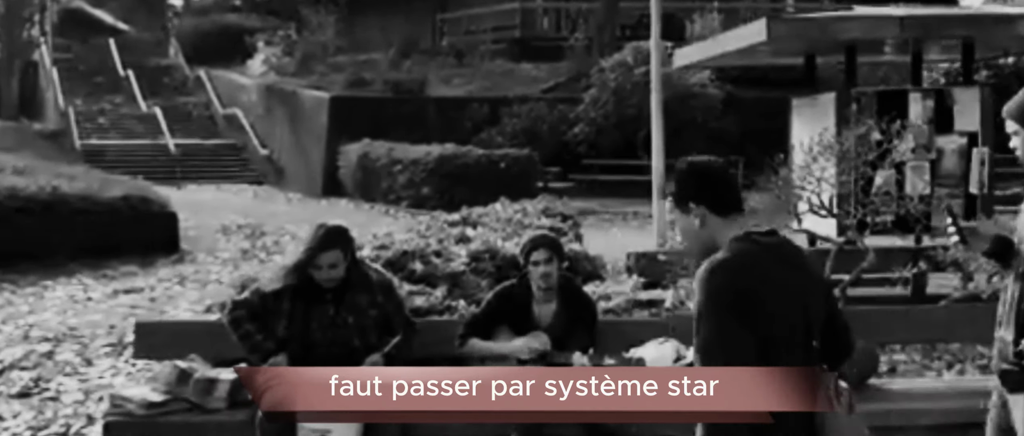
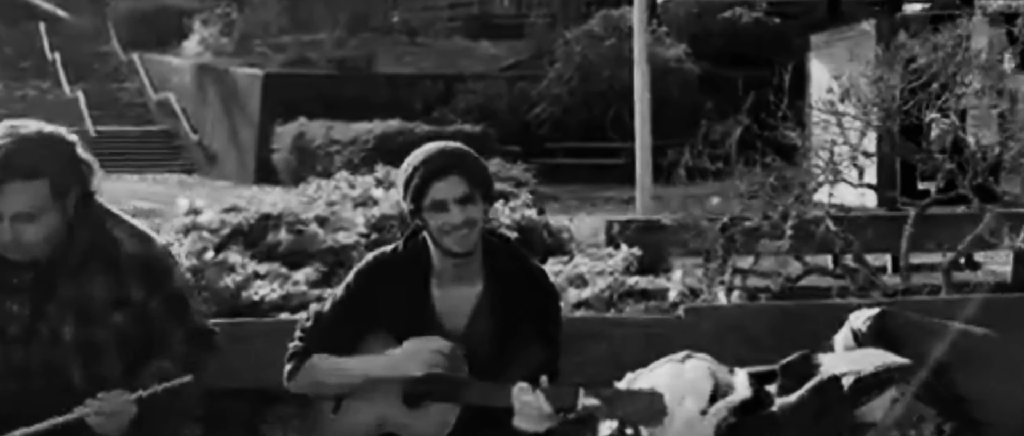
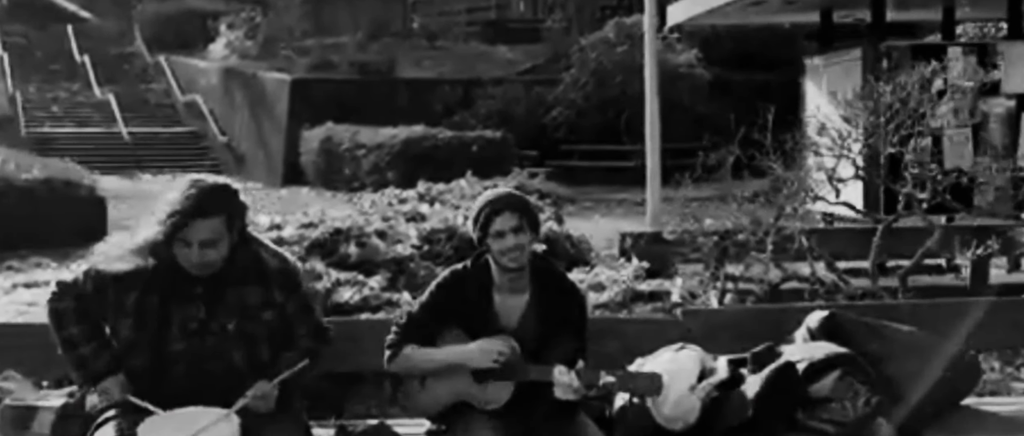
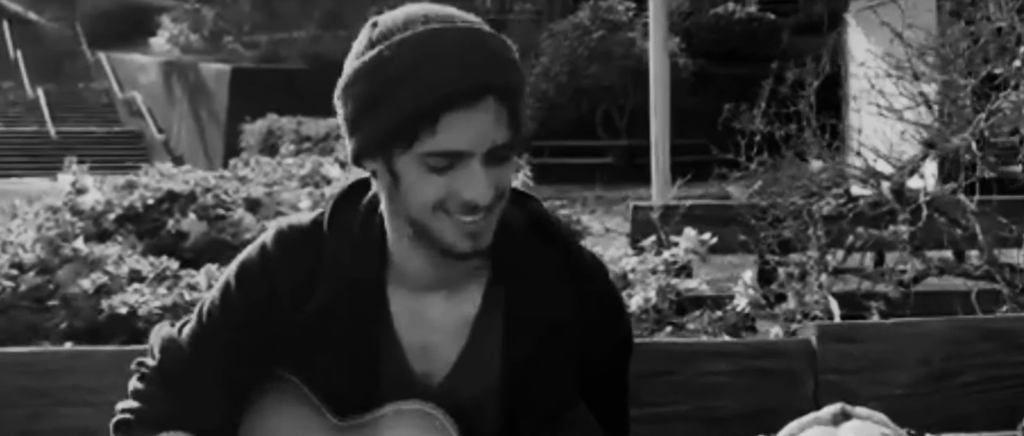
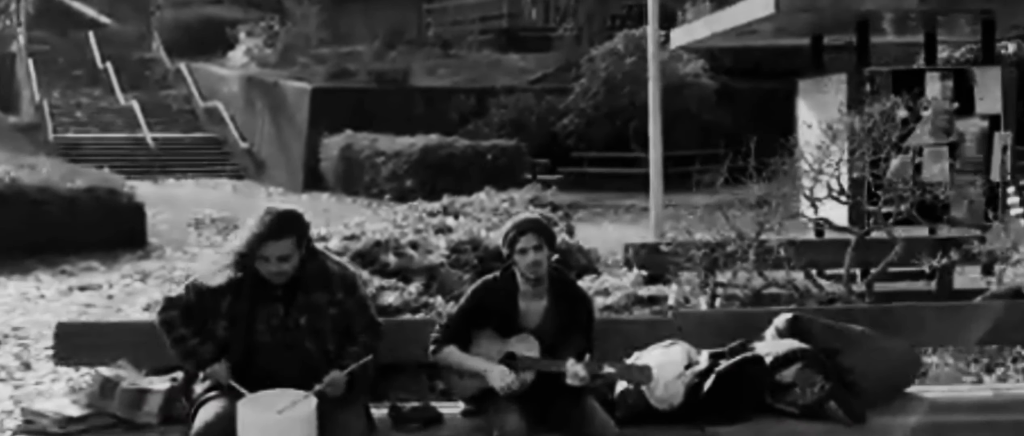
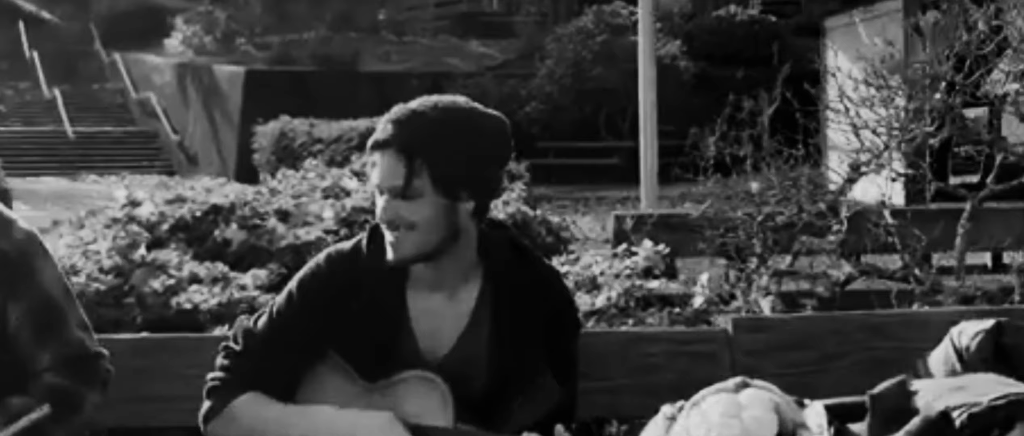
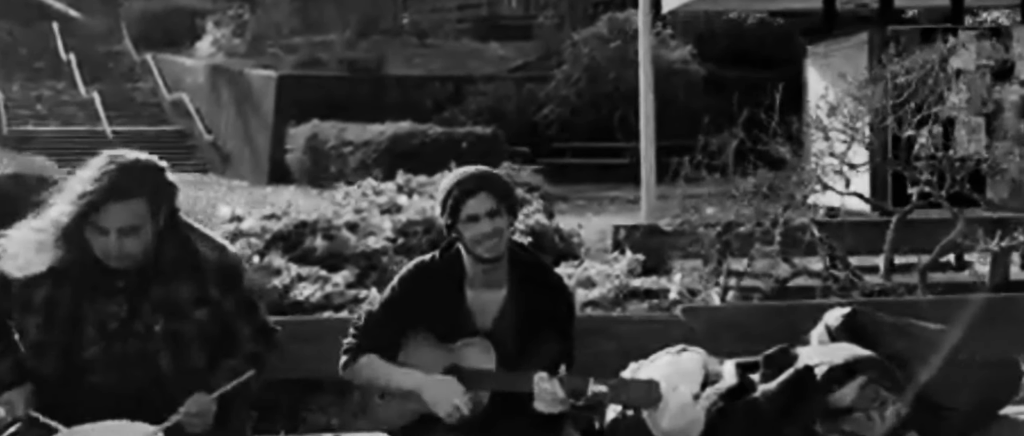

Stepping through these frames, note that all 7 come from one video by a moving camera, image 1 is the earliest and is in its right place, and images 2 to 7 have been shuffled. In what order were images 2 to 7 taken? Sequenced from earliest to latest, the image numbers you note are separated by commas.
5, 3, 7, 2, 6, 4
